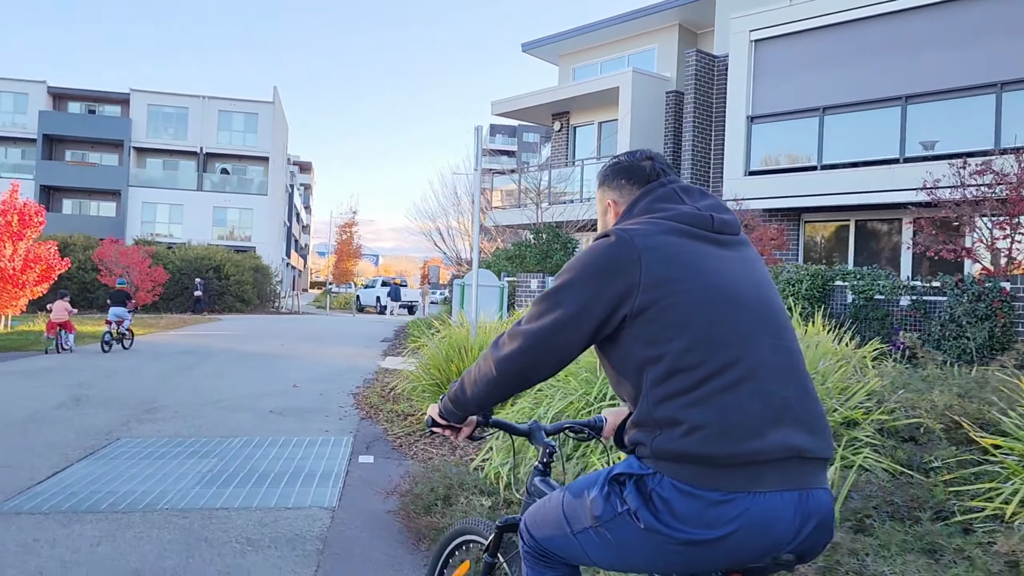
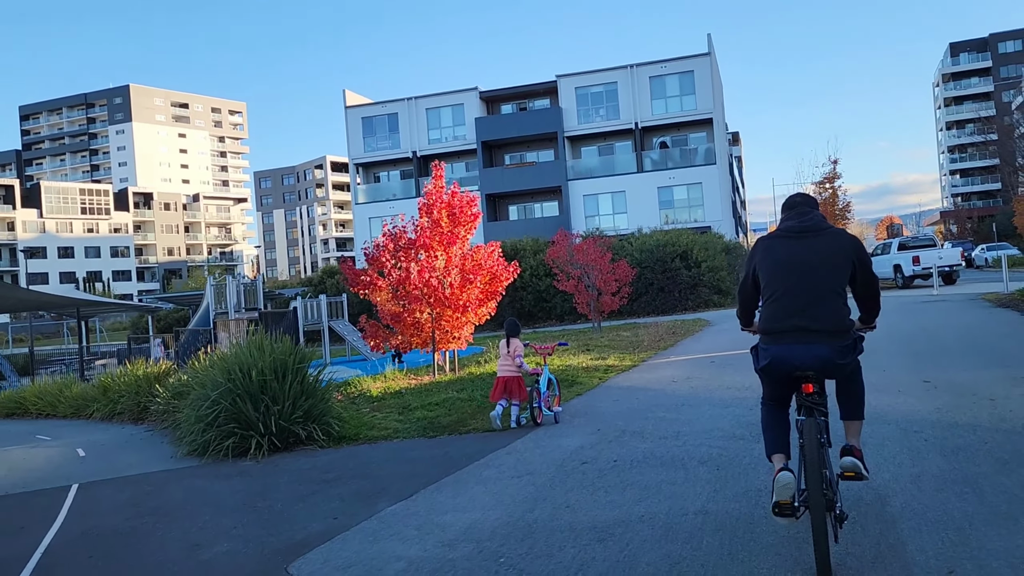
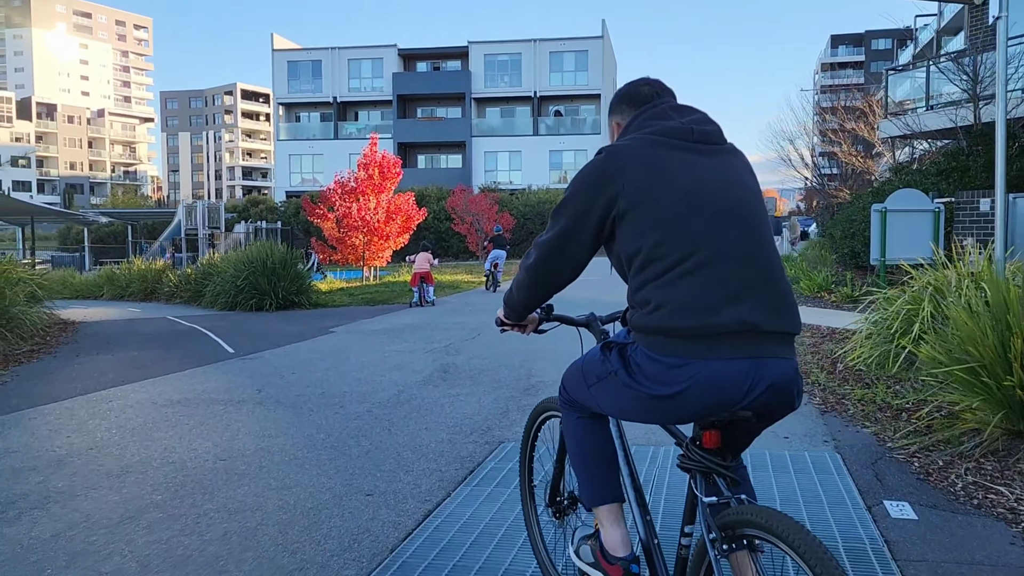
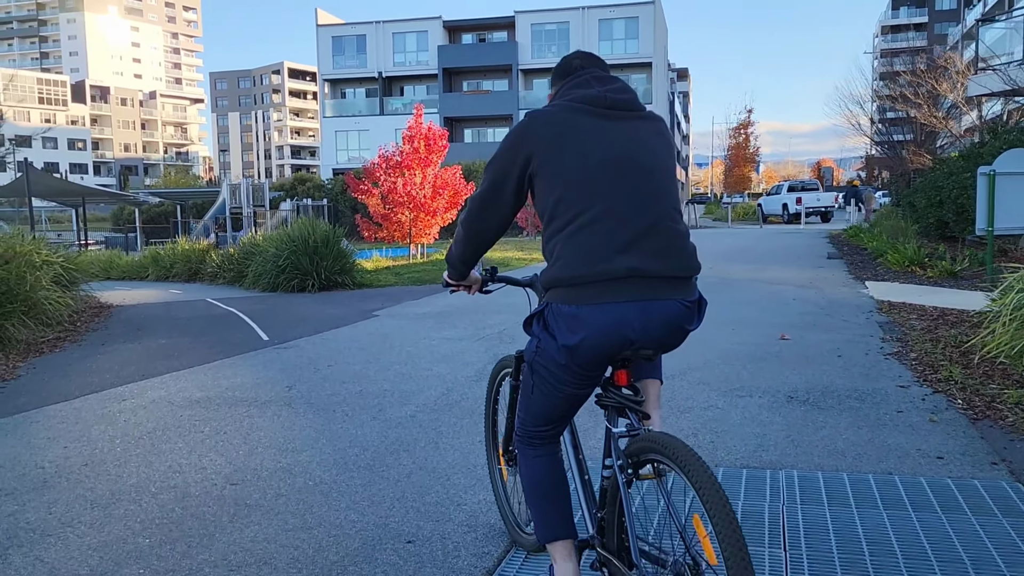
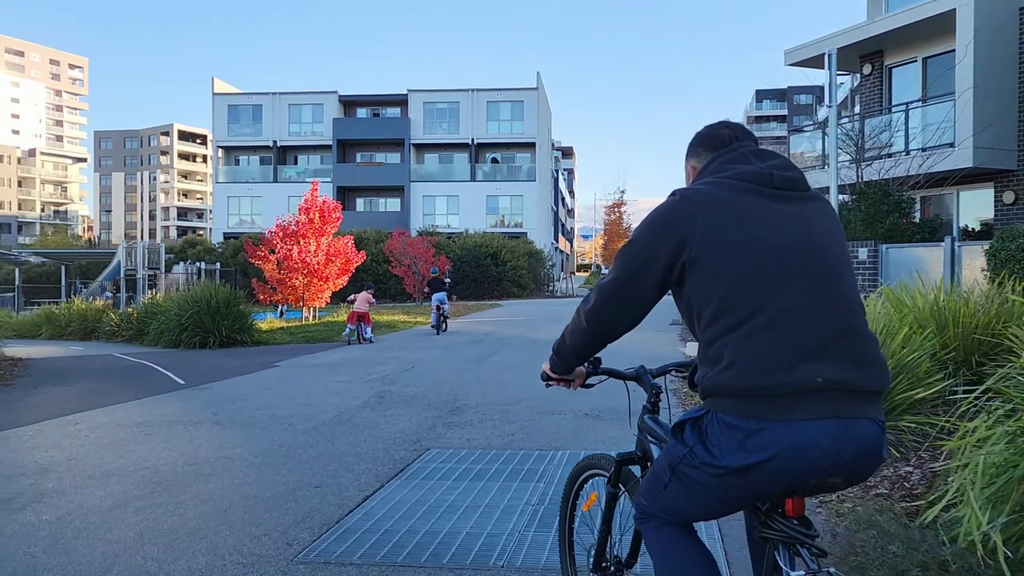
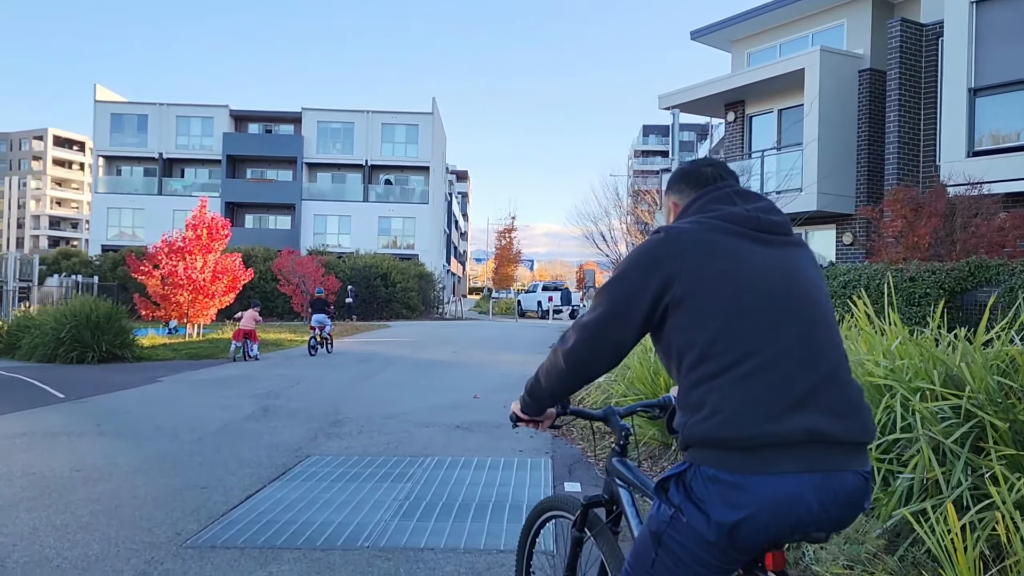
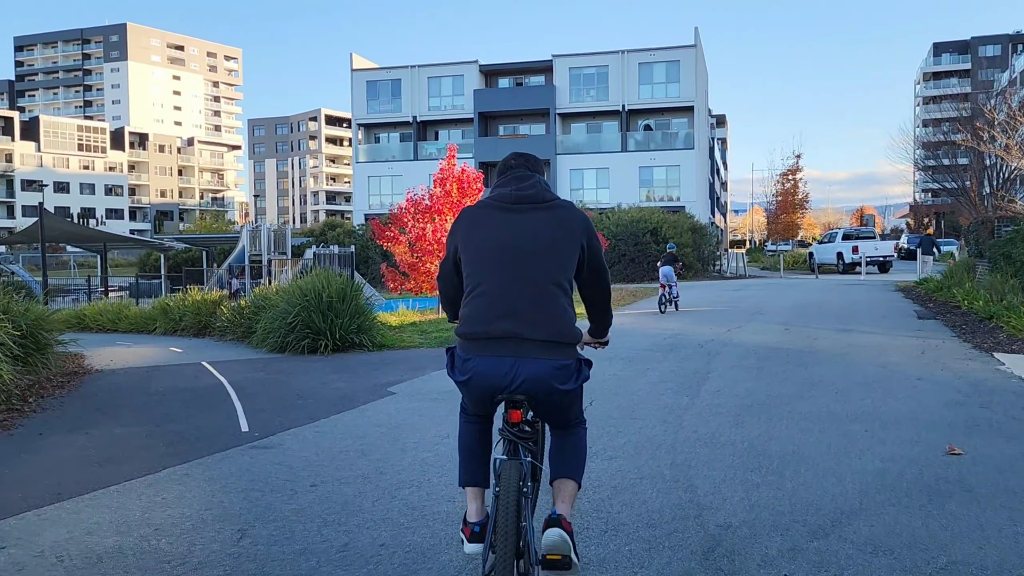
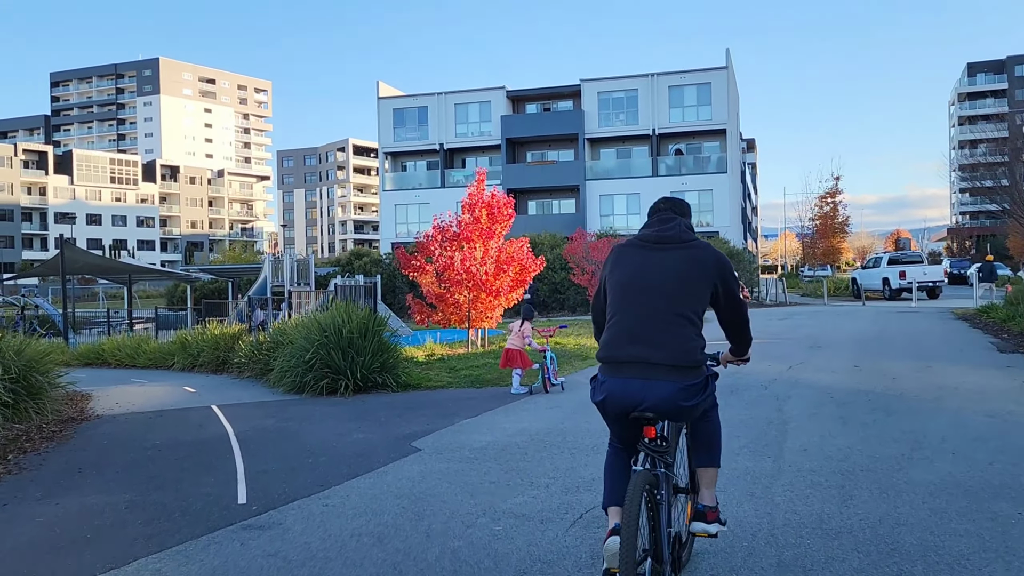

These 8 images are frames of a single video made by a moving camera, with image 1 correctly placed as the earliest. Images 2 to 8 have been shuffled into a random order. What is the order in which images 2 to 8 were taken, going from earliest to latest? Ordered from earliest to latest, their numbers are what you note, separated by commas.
6, 5, 3, 4, 7, 8, 2
